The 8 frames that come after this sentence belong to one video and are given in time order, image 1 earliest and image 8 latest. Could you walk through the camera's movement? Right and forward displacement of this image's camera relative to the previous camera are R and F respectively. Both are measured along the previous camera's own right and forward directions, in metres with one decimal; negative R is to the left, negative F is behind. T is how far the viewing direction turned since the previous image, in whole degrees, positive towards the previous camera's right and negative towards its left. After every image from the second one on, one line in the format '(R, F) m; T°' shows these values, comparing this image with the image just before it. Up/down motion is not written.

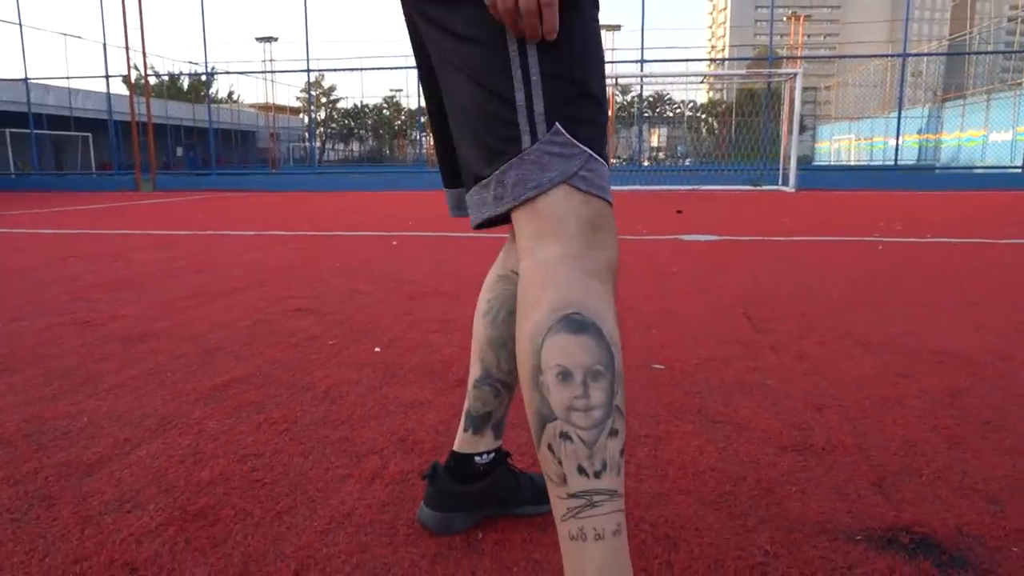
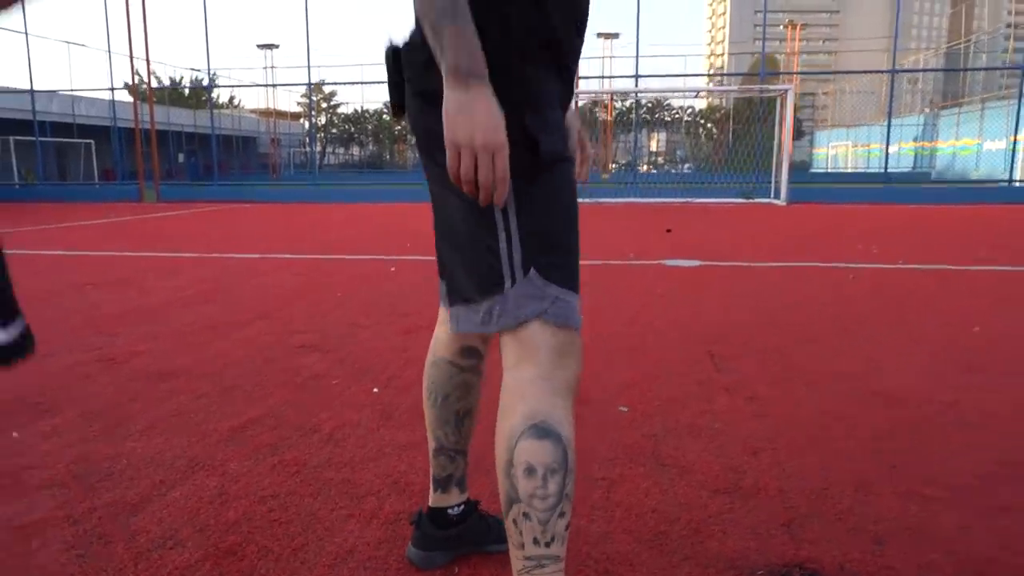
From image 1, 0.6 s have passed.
(+0.1, -0.3) m; 0°
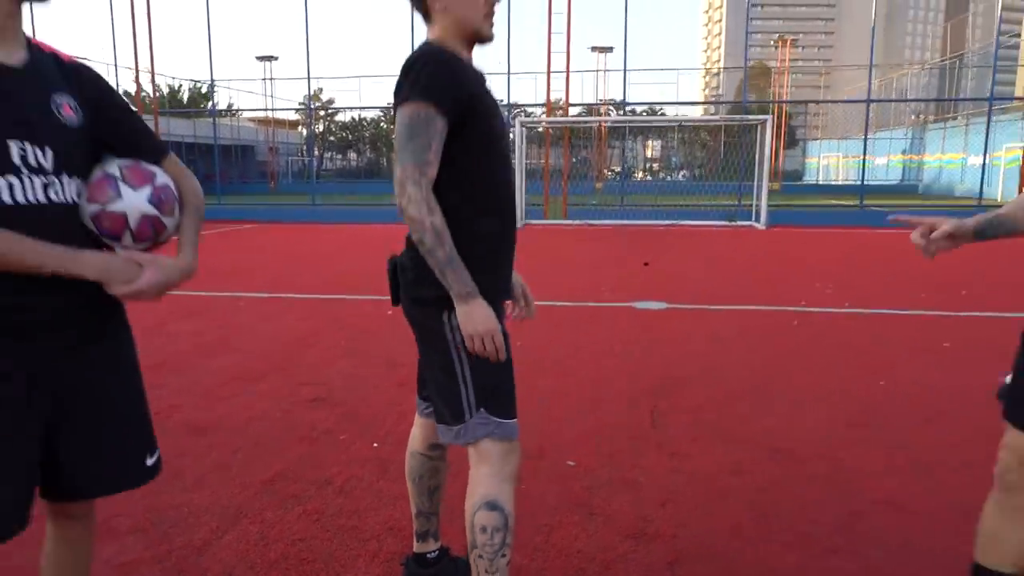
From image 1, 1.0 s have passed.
(+0.1, -0.7) m; 0°
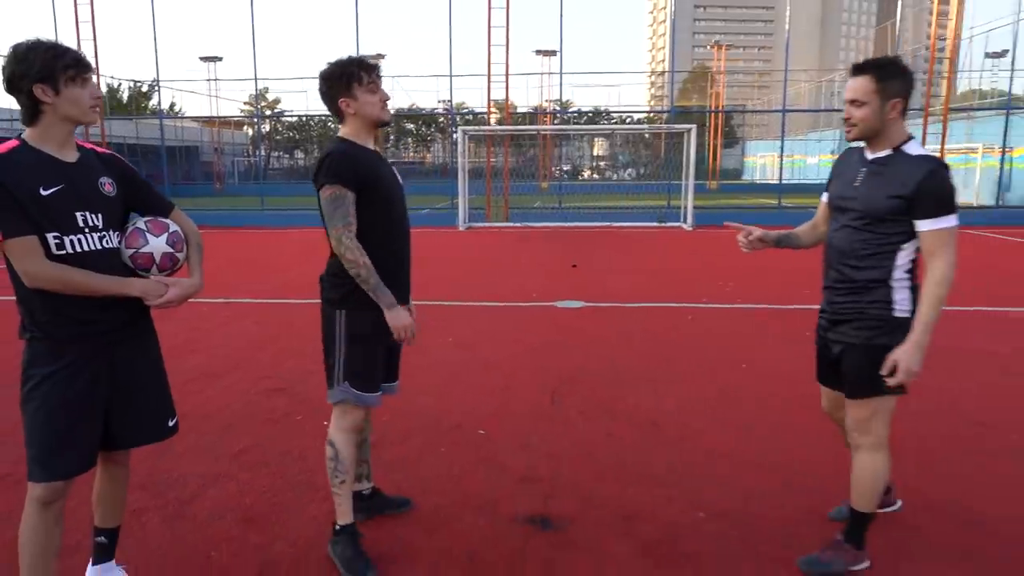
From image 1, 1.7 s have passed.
(+0.2, -0.9) m; +4°
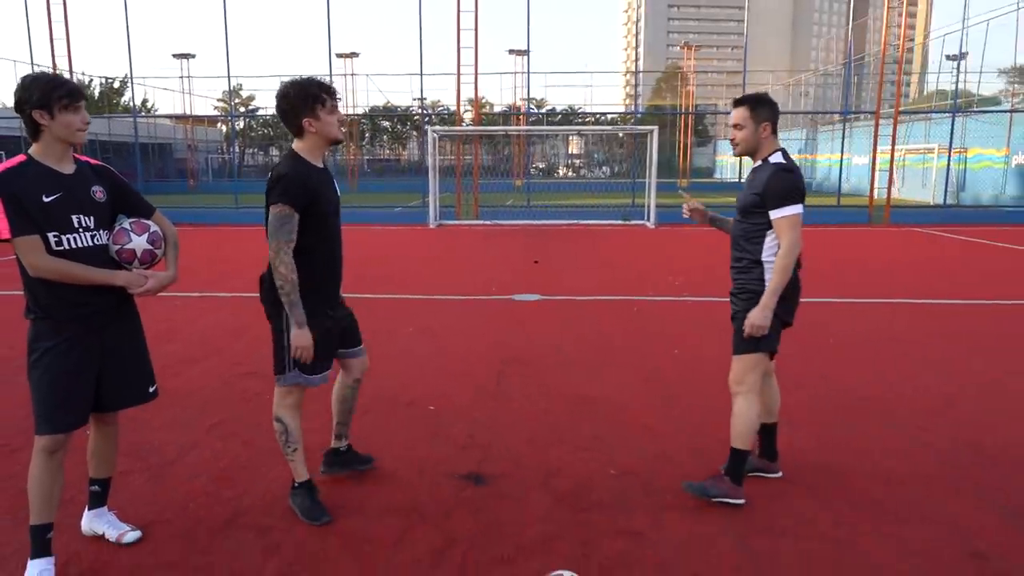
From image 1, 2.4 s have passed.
(+0.2, -0.5) m; +2°
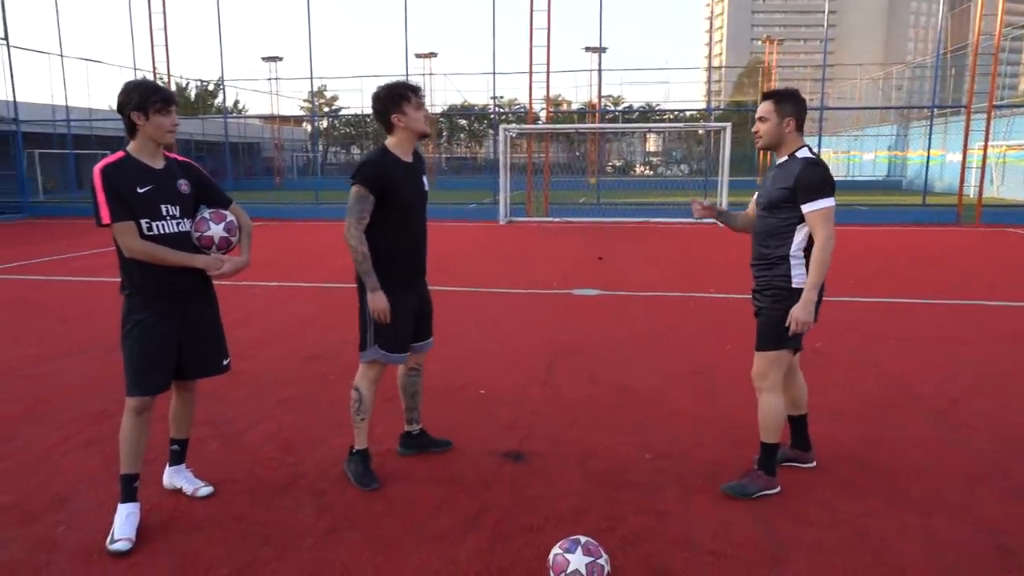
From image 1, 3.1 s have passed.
(+0.2, -0.2) m; -6°
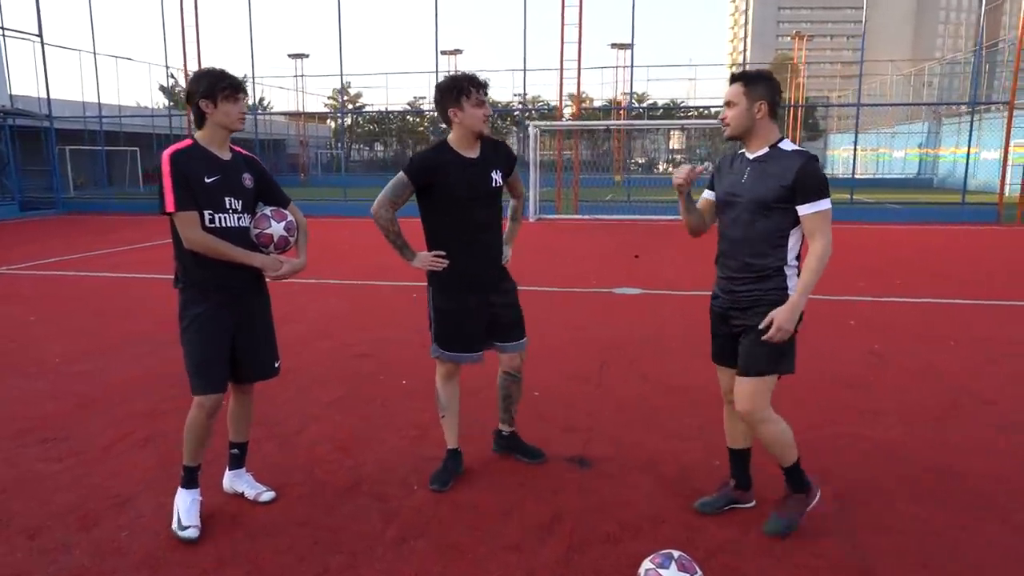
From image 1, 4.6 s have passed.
(-0.2, +0.1) m; -2°
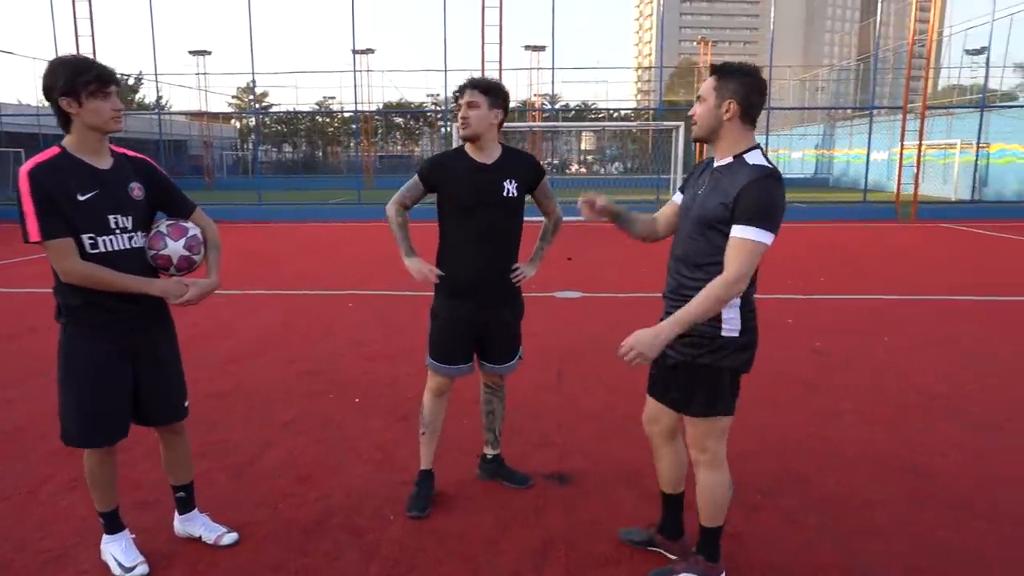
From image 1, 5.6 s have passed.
(-0.3, +0.2) m; +7°
